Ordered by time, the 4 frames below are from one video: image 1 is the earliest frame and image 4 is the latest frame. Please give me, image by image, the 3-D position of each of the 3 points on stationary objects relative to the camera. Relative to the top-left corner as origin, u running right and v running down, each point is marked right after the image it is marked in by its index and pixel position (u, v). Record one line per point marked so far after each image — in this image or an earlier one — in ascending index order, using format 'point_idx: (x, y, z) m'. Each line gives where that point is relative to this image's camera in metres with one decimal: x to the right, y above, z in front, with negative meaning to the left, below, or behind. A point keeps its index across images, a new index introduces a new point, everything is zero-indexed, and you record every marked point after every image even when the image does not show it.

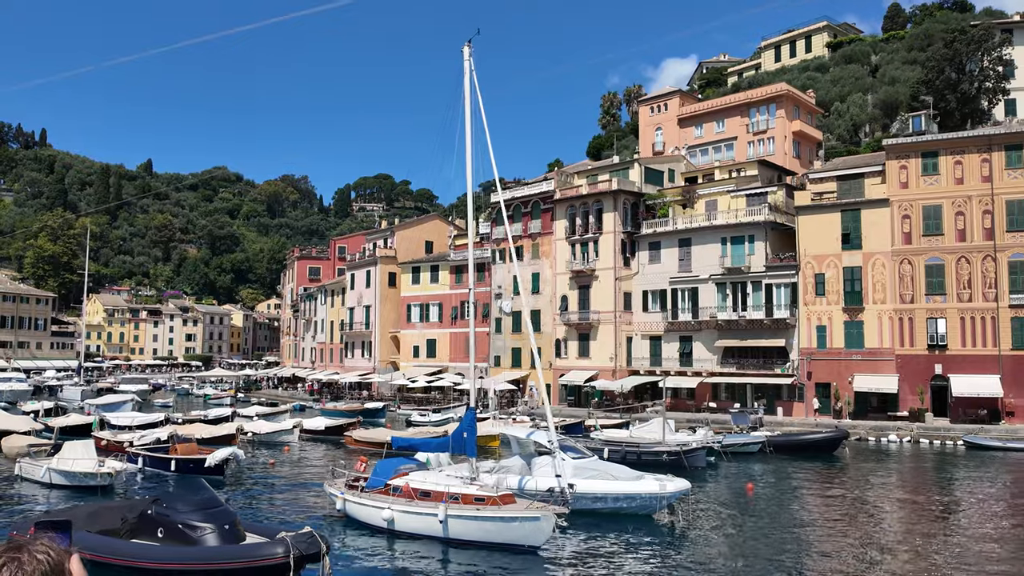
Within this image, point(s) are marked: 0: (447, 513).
0: (-1.6, -5.8, +19.4) m
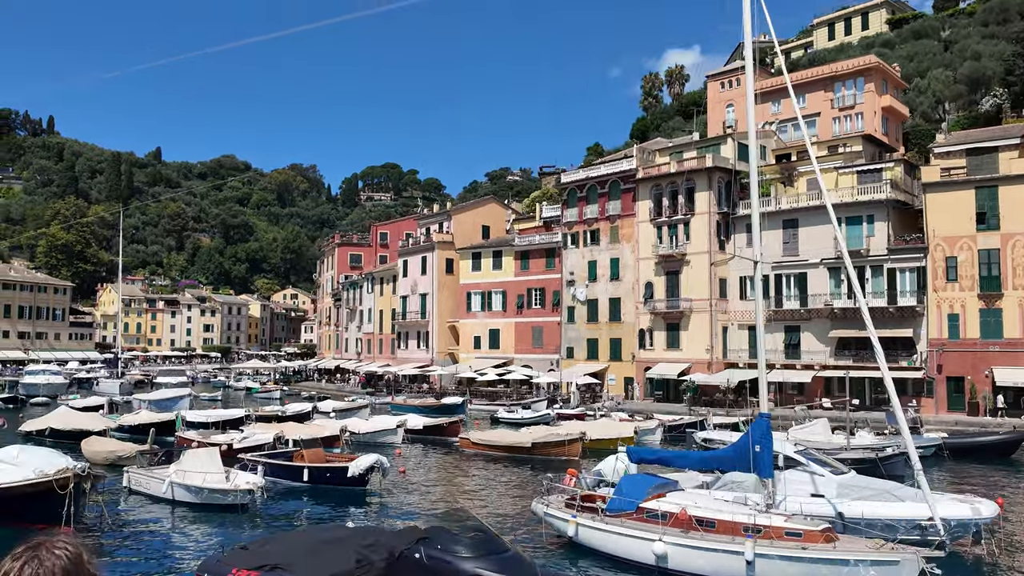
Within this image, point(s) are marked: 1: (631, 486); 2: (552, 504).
0: (+4.7, -5.2, +14.9) m
1: (+2.7, -4.6, +17.4) m
2: (+0.9, -5.3, +18.7) m
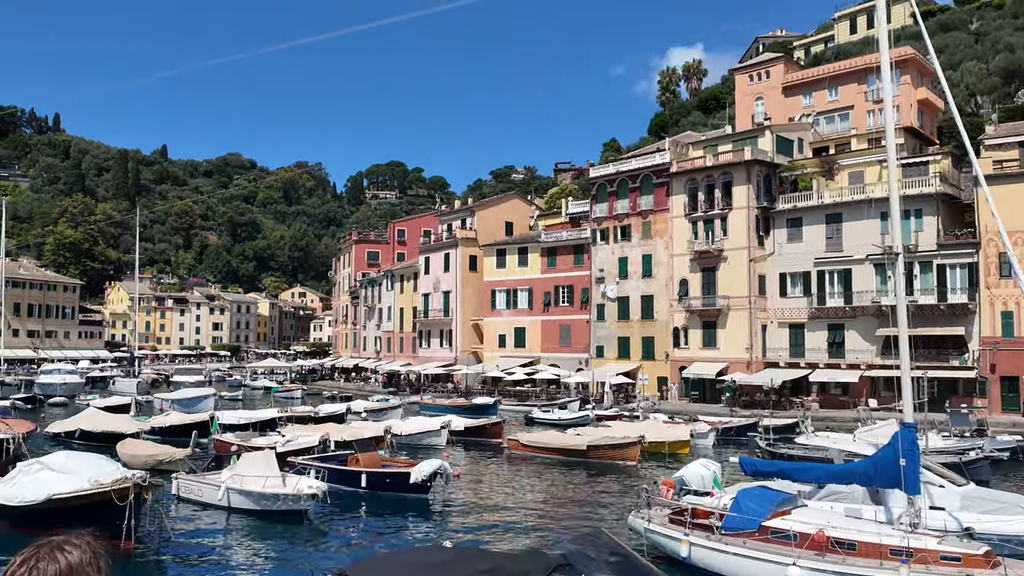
0: (+6.9, -5.0, +13.3) m
1: (+4.9, -4.4, +15.8) m
2: (+3.1, -5.2, +17.2) m
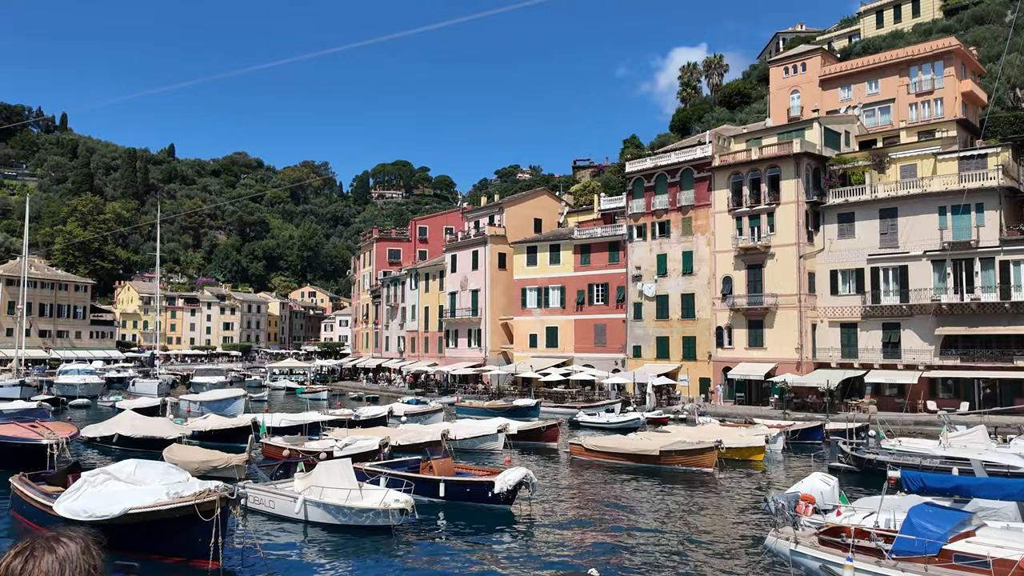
0: (+9.5, -4.9, +11.4) m
1: (+7.5, -4.3, +13.9) m
2: (+5.8, -5.0, +15.3) m
